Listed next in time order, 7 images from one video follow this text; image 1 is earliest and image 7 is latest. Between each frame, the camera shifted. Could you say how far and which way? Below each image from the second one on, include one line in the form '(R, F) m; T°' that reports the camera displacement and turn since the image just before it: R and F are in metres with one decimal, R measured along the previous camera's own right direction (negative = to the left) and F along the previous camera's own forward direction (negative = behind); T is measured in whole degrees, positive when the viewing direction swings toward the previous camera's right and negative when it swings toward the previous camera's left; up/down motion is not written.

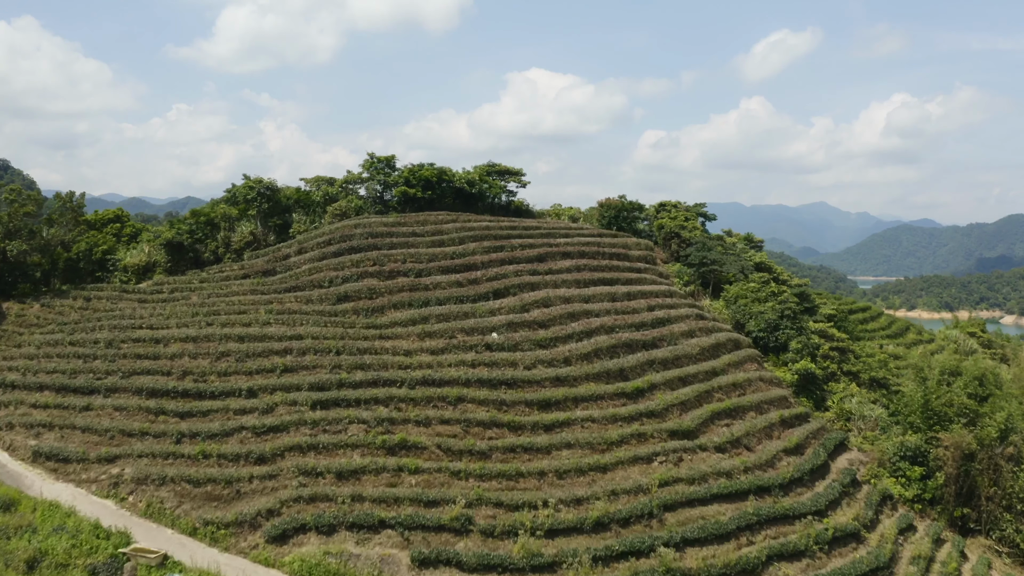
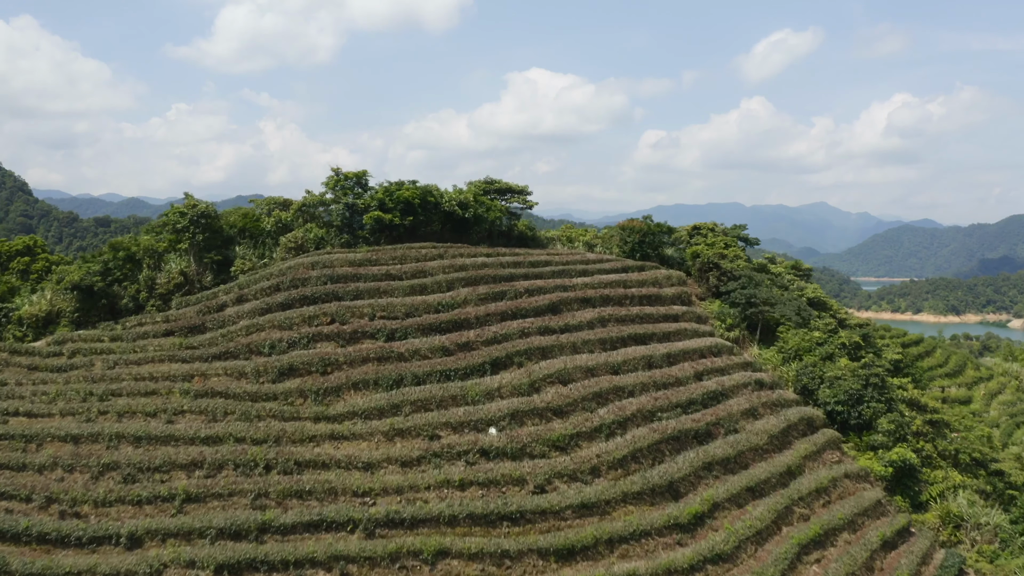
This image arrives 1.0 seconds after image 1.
(-0.1, +3.5) m; 0°
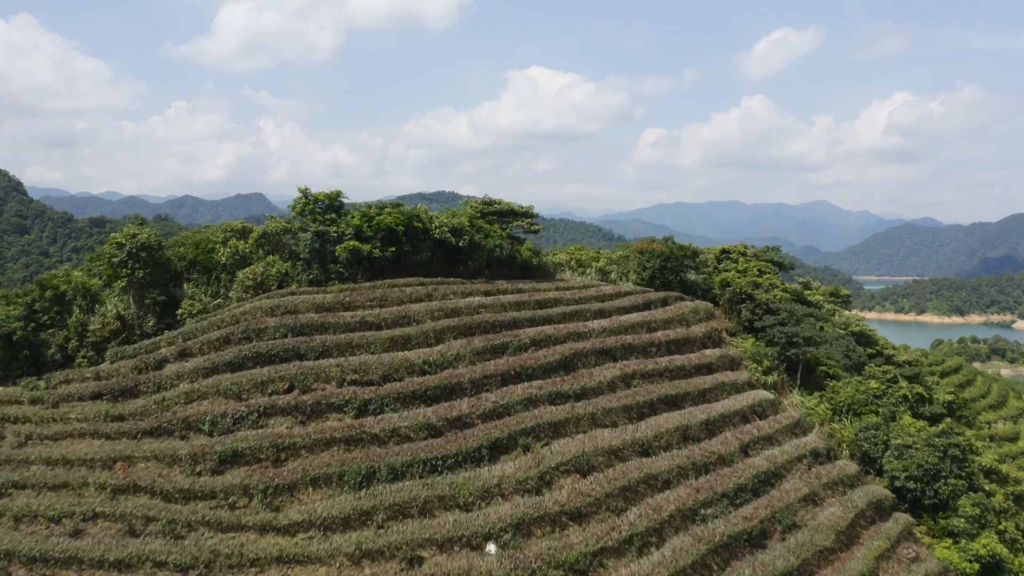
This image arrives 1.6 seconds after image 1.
(-0.1, +2.1) m; 0°
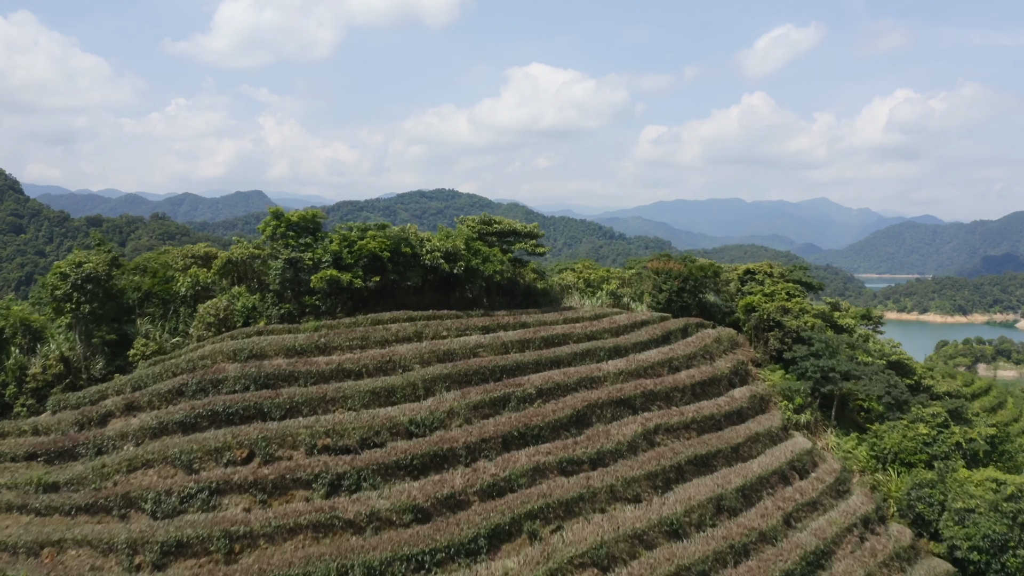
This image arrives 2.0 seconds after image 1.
(0.0, +1.4) m; 0°
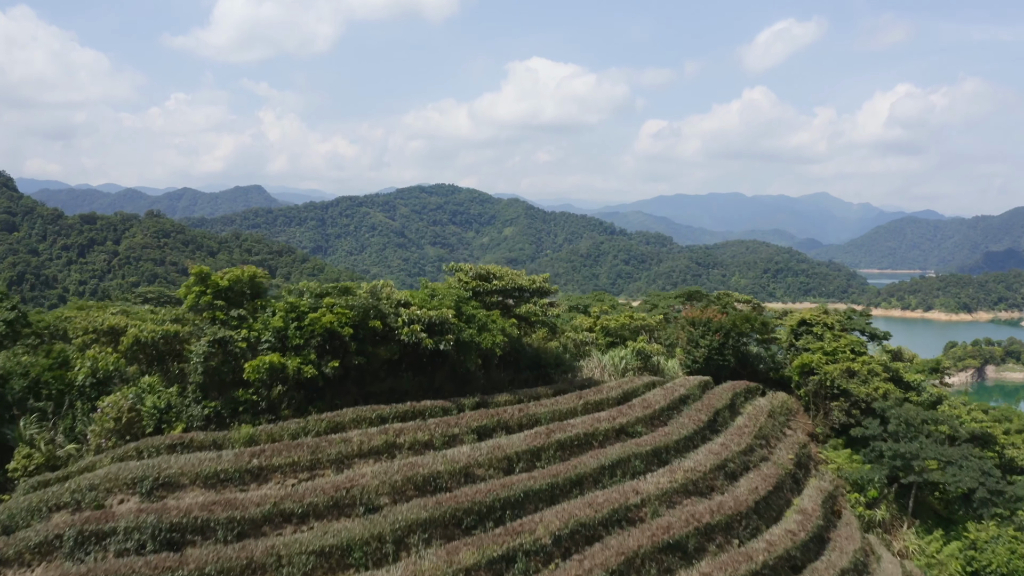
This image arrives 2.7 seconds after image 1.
(-0.1, +2.4) m; 0°
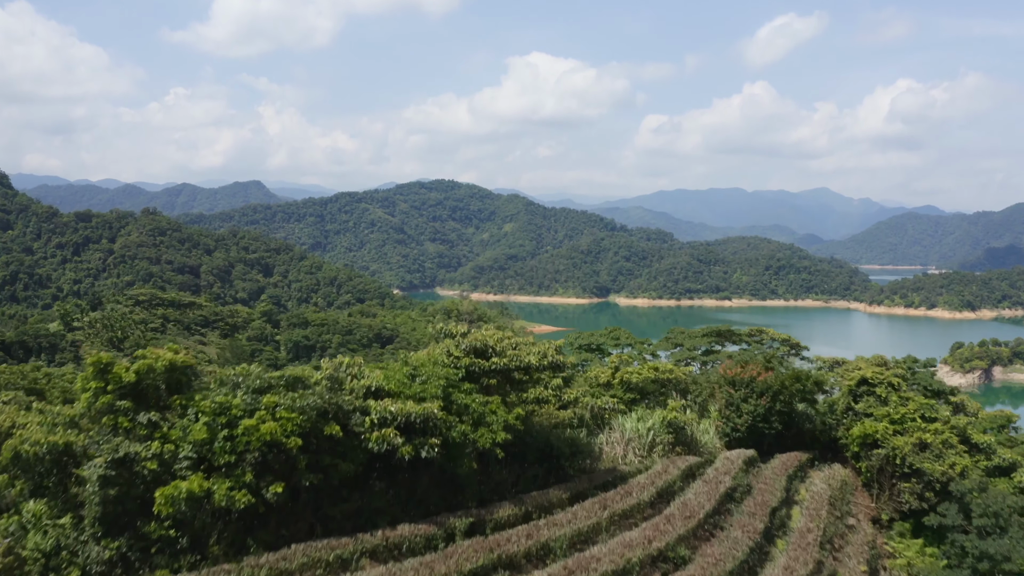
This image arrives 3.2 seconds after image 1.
(-0.1, +1.8) m; 0°
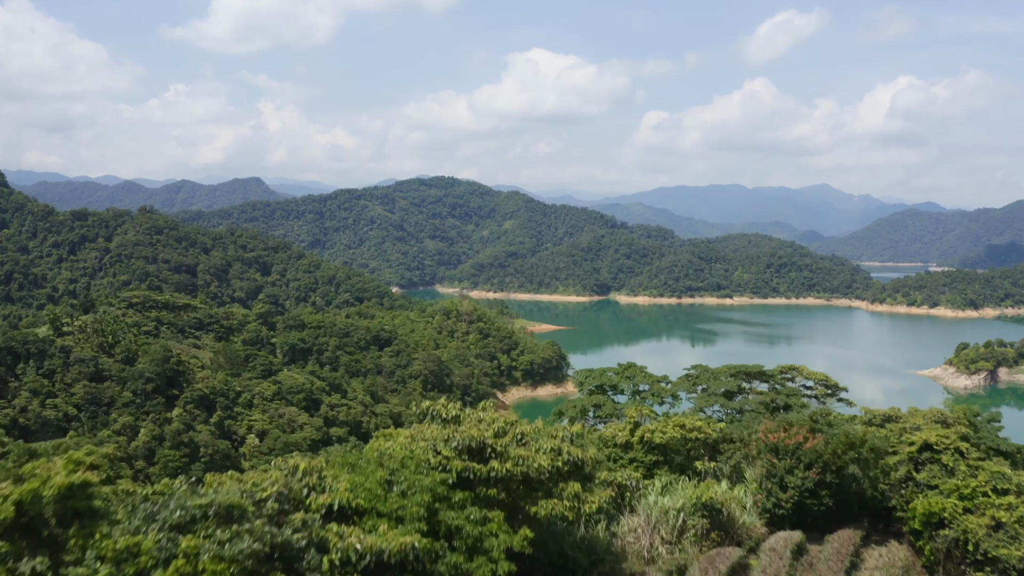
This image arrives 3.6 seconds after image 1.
(0.0, +1.4) m; 0°
